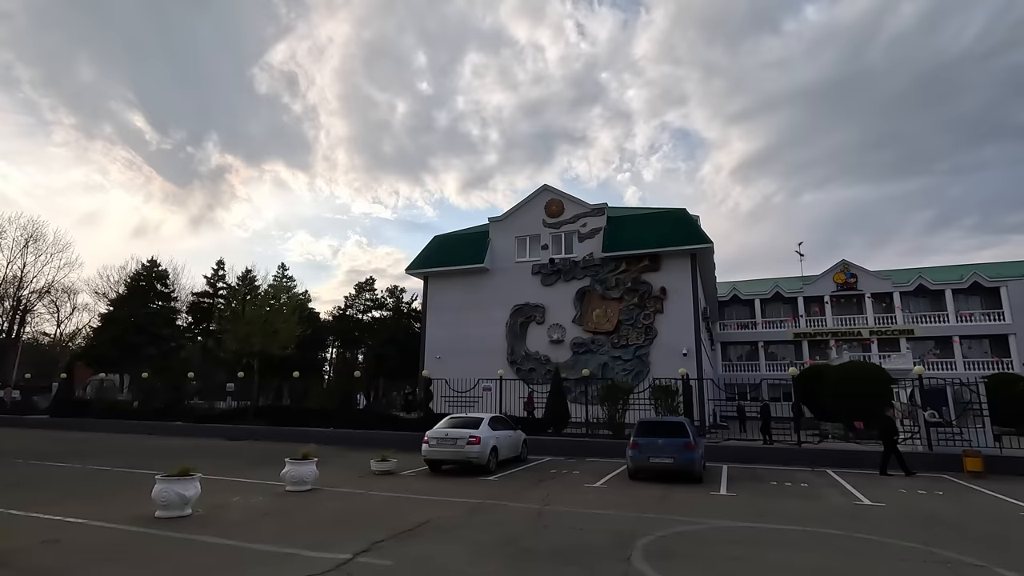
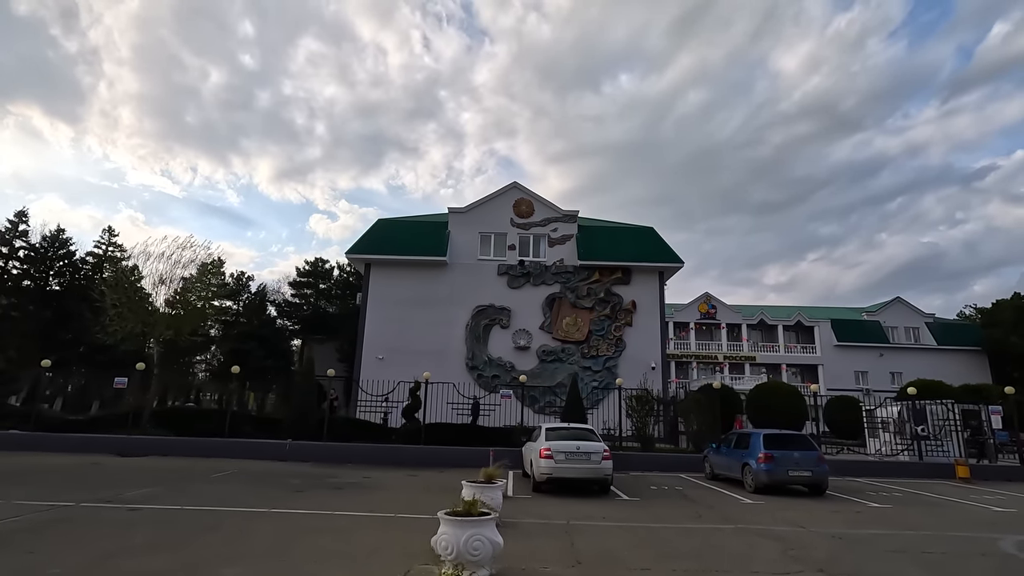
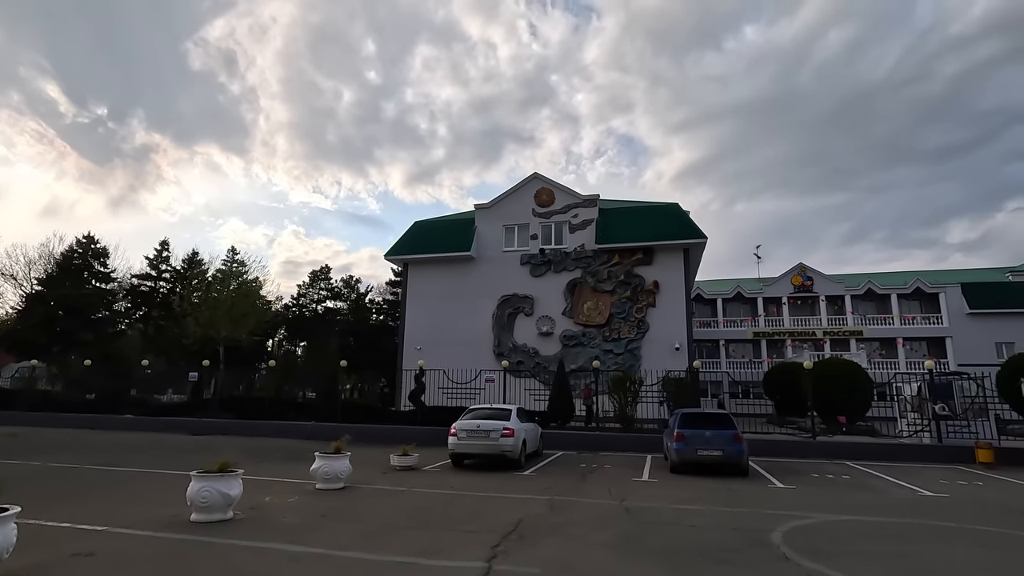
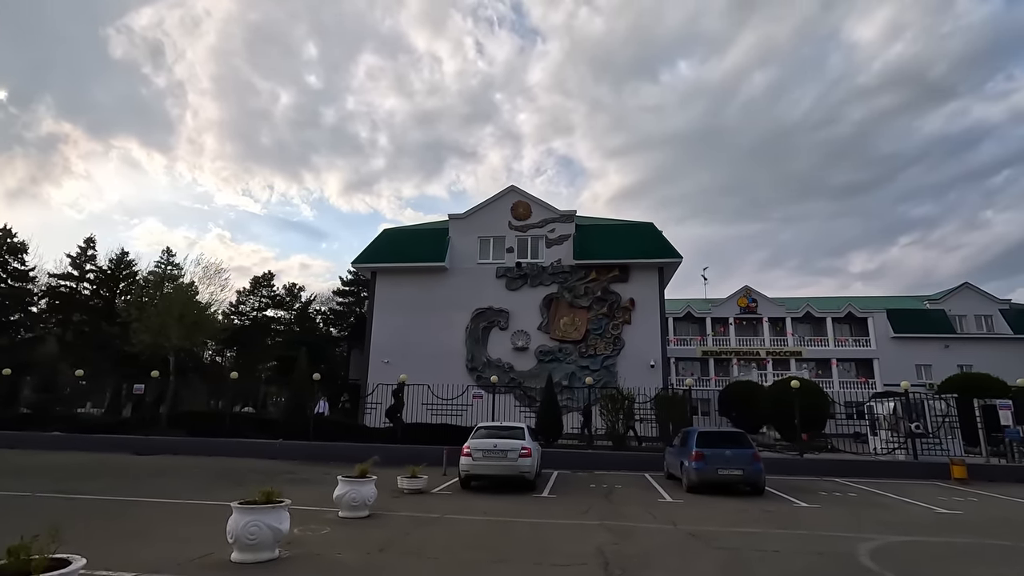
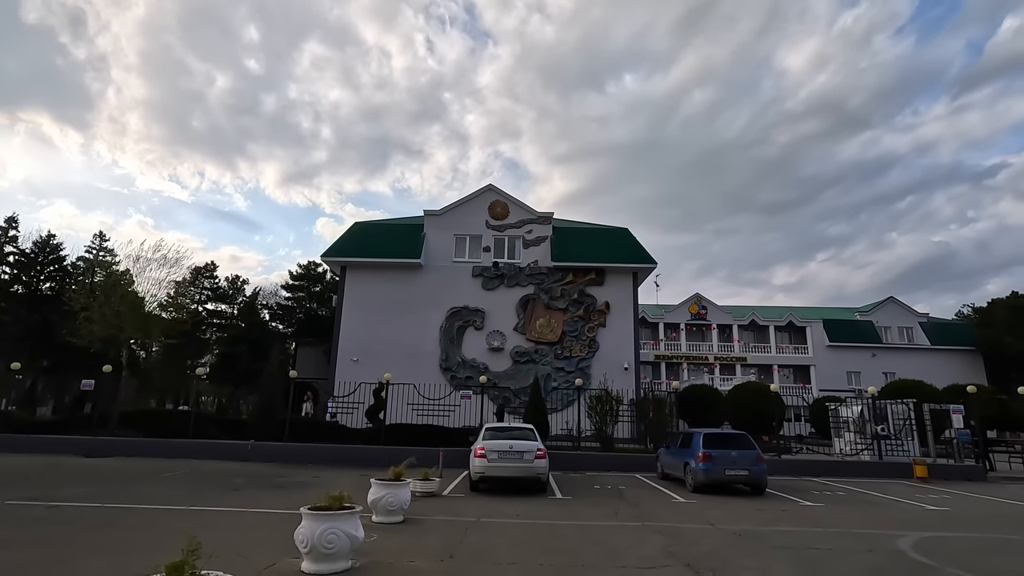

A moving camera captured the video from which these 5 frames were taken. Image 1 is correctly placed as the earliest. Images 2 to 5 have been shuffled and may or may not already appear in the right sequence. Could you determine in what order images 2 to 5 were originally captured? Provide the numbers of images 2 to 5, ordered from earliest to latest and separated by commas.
3, 4, 5, 2
